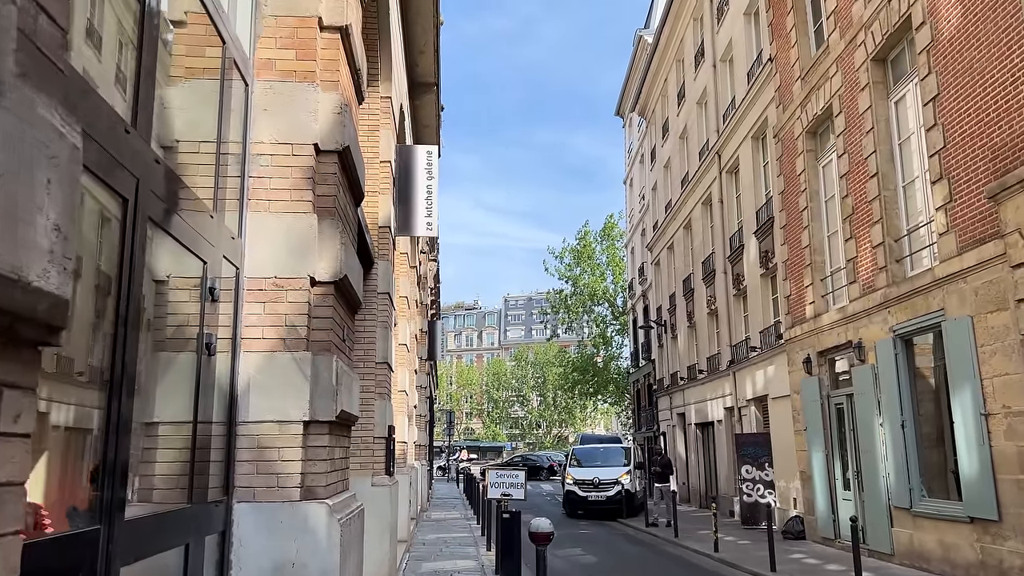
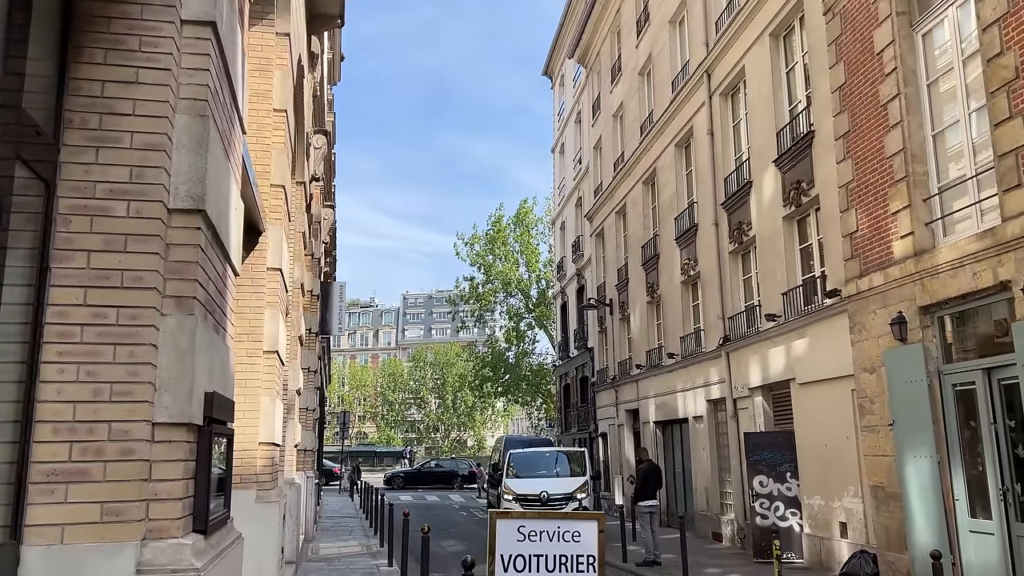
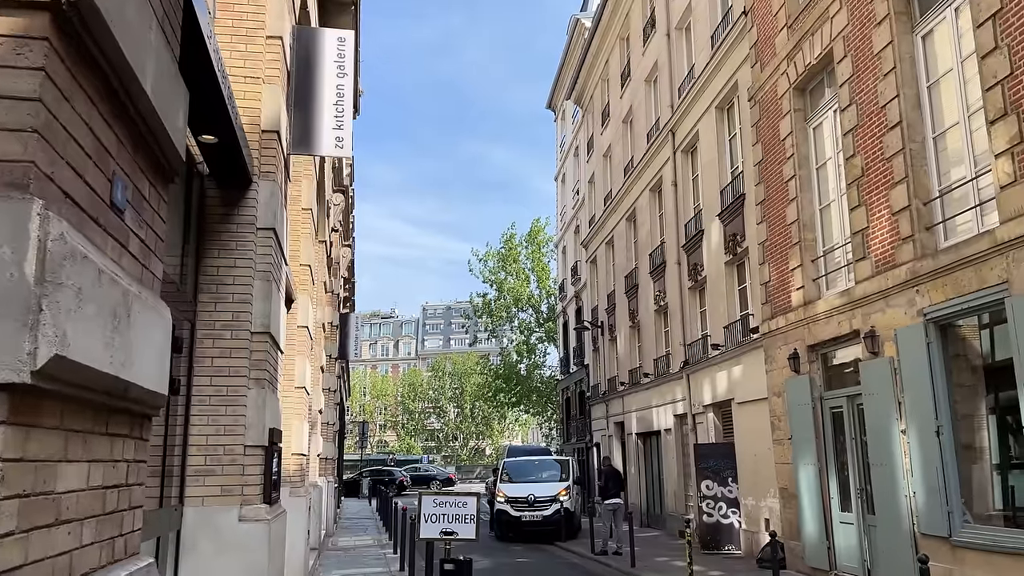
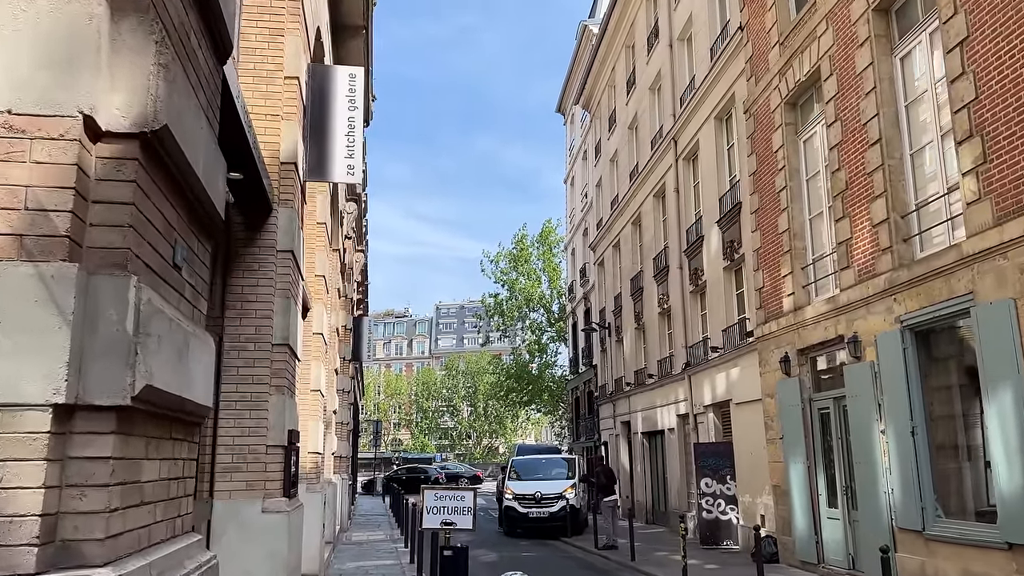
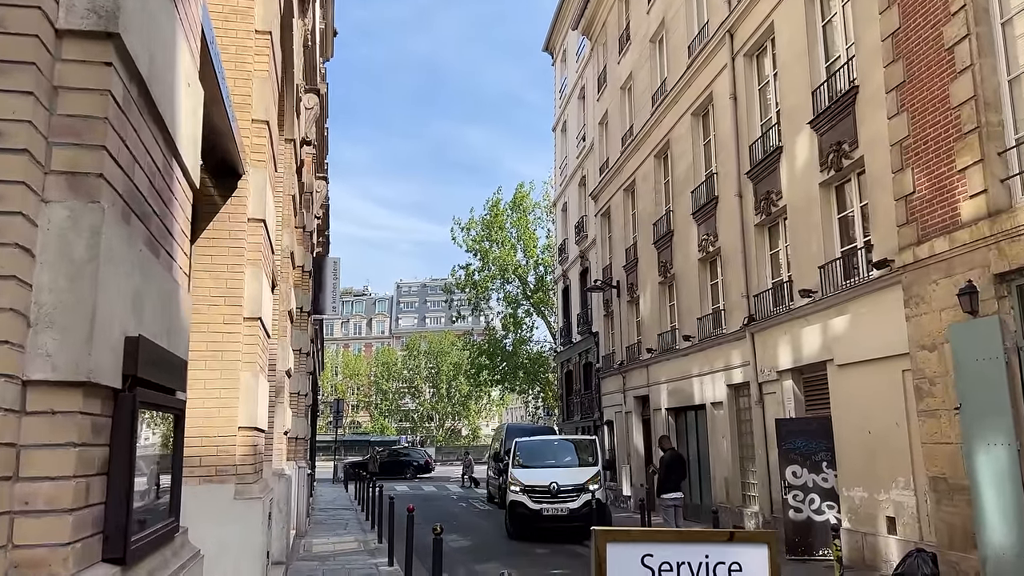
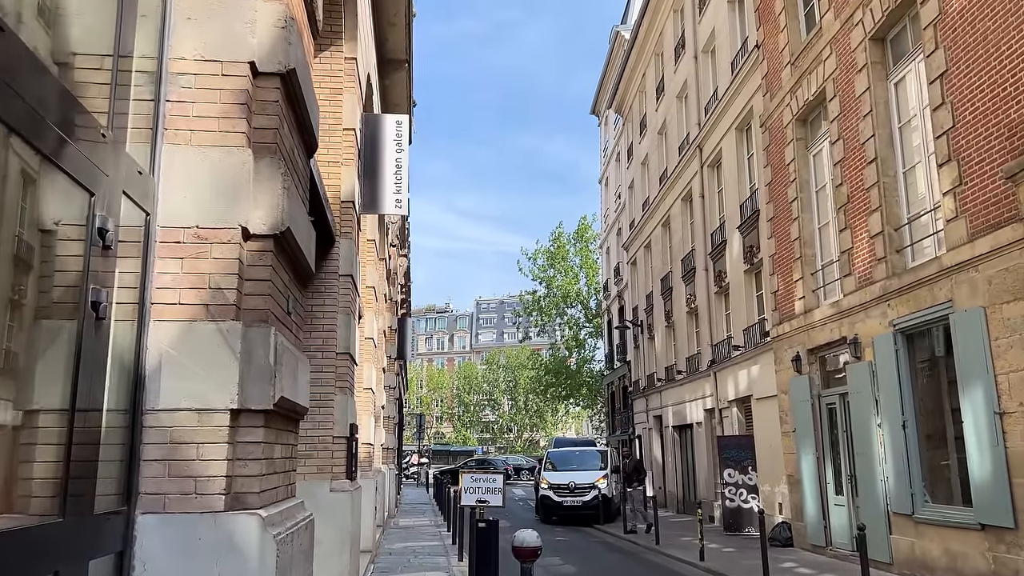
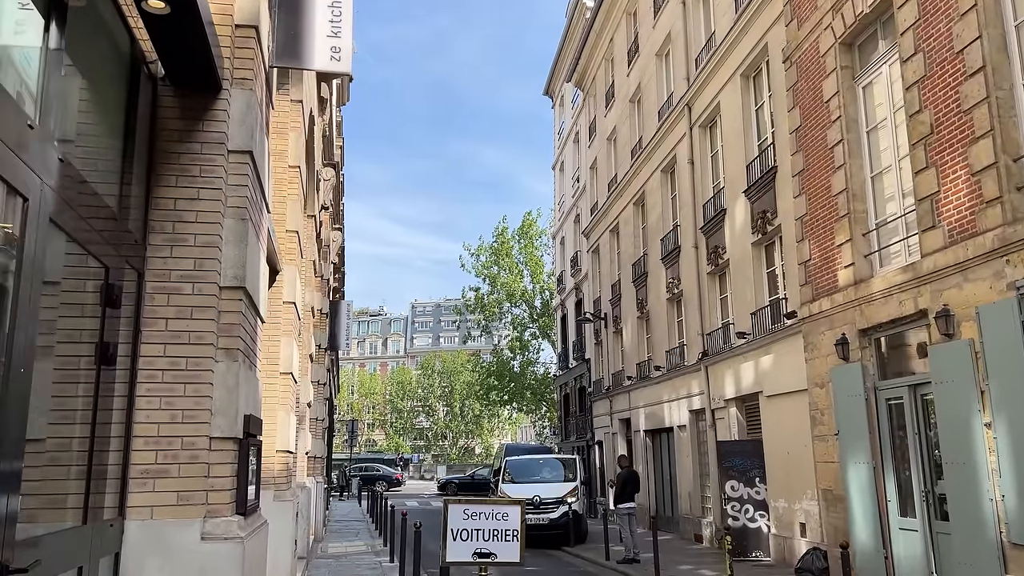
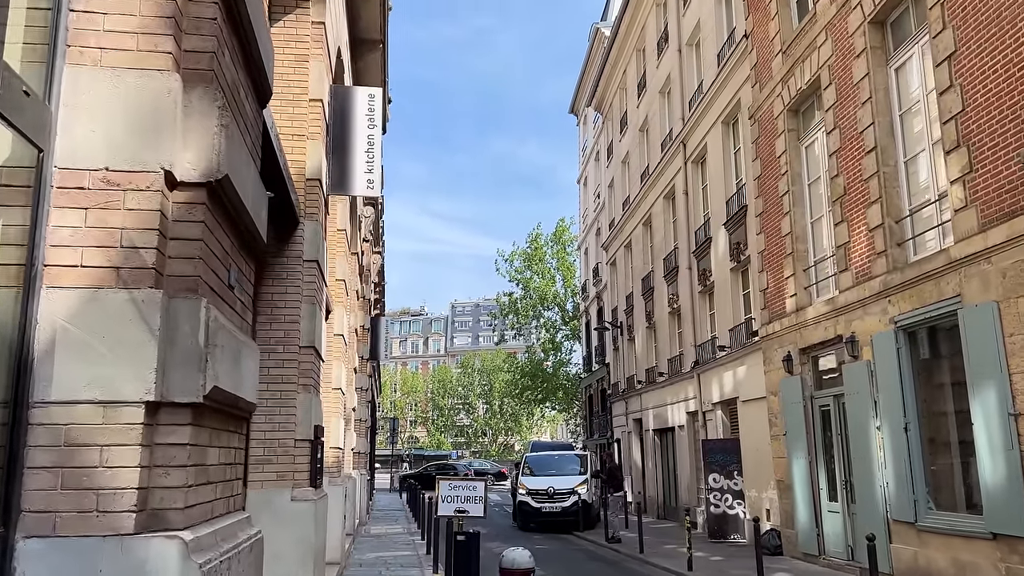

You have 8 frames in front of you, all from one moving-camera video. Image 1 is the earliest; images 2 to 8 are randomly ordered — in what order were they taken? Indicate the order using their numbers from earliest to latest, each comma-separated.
6, 8, 4, 3, 7, 2, 5
